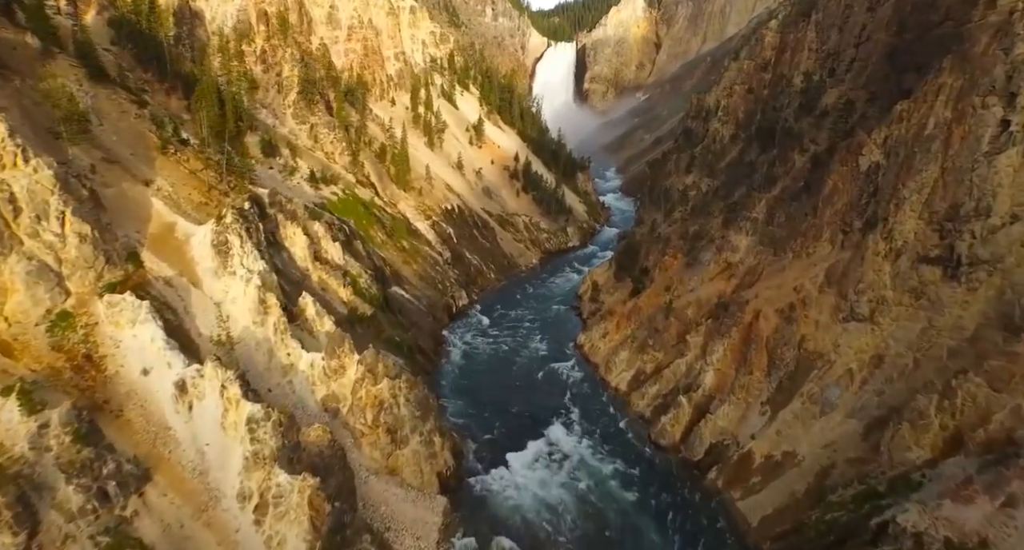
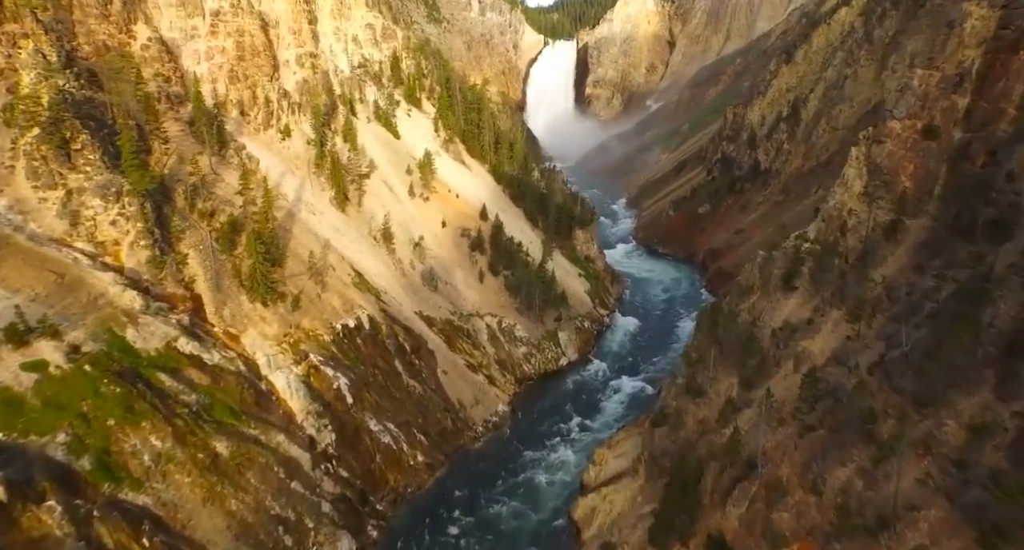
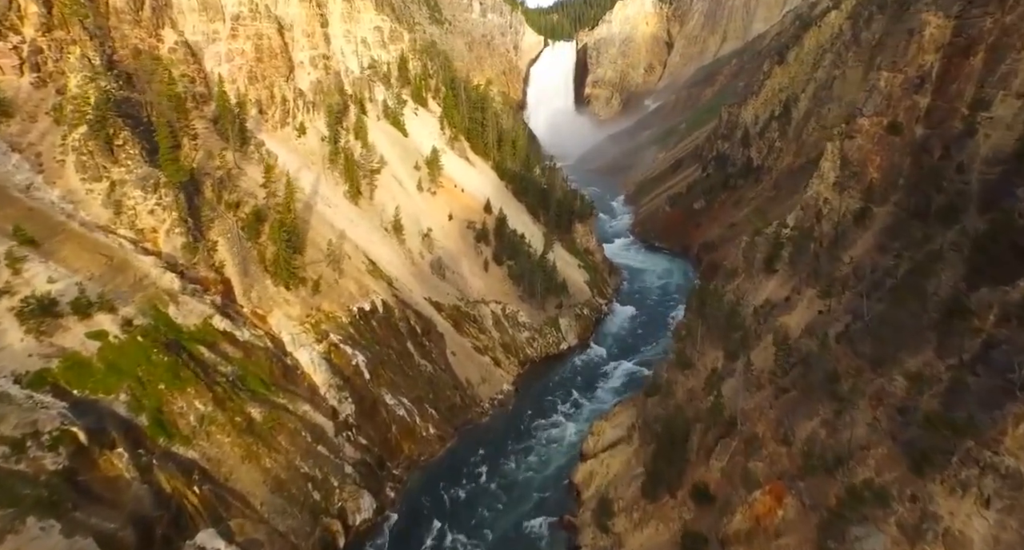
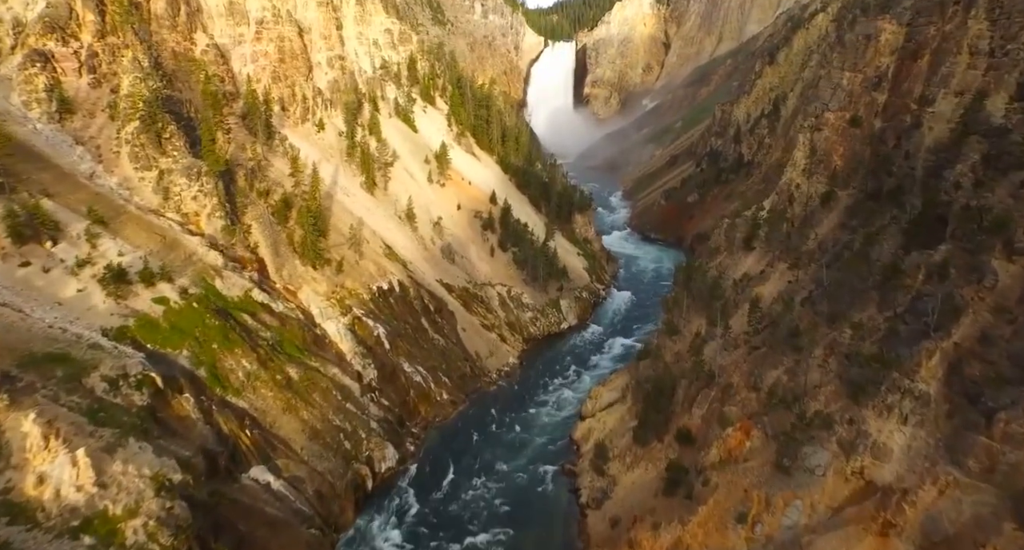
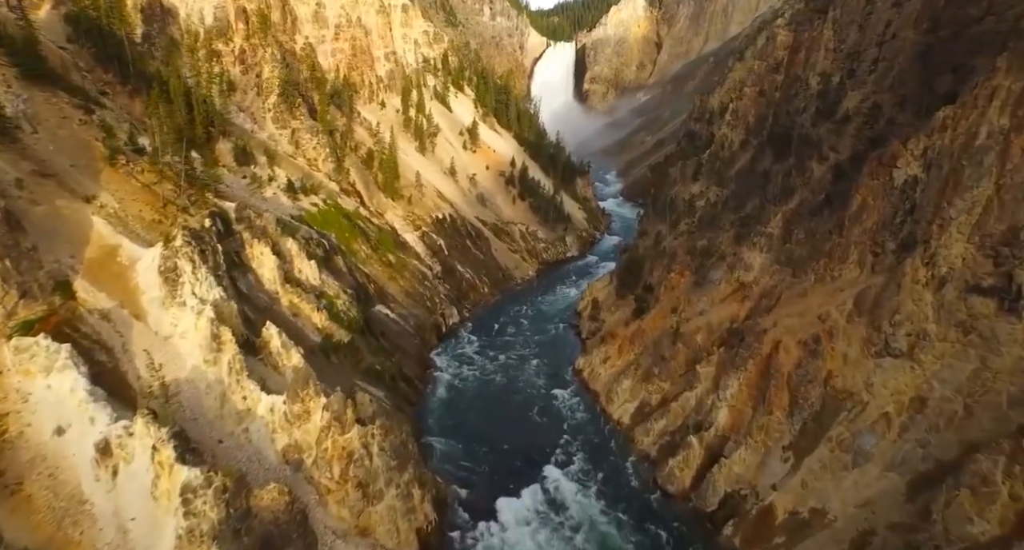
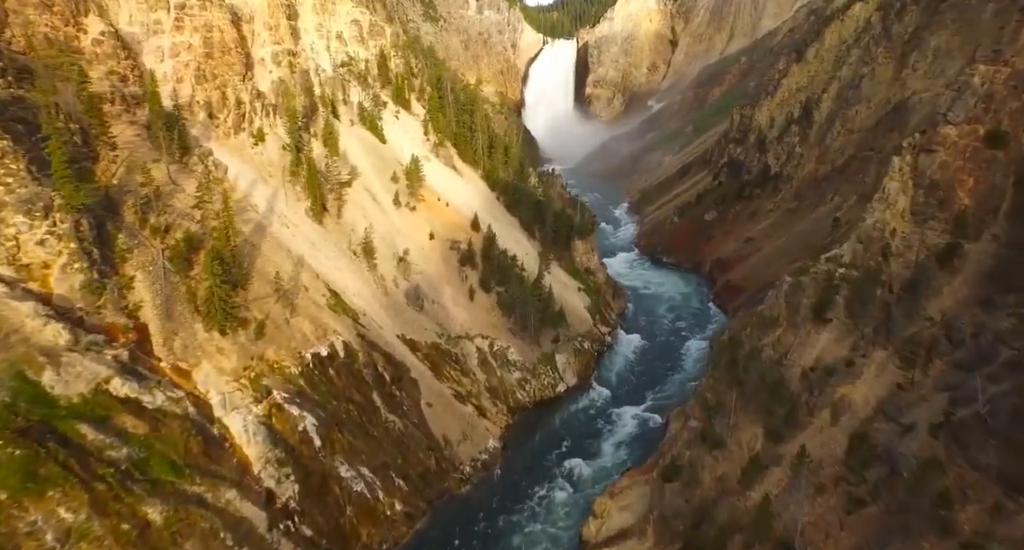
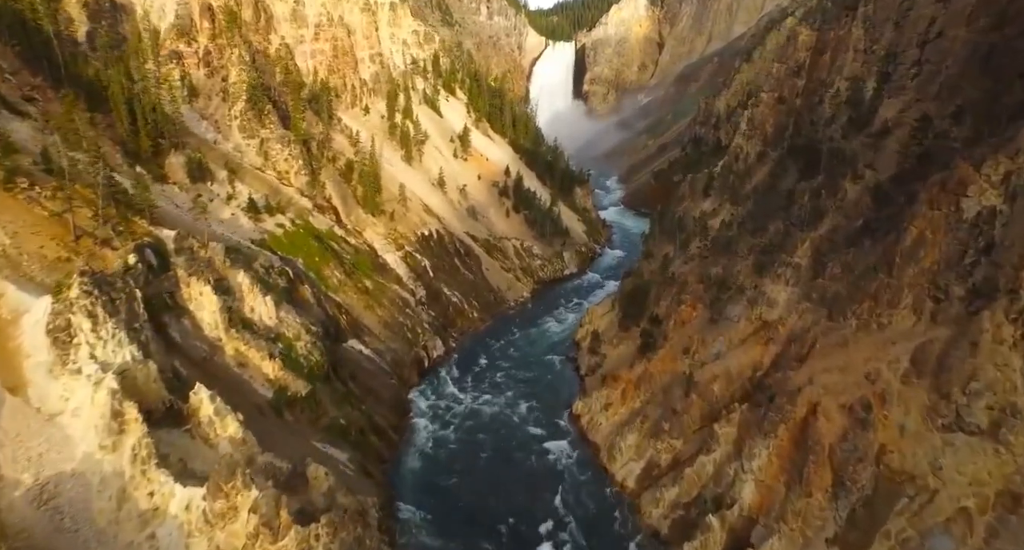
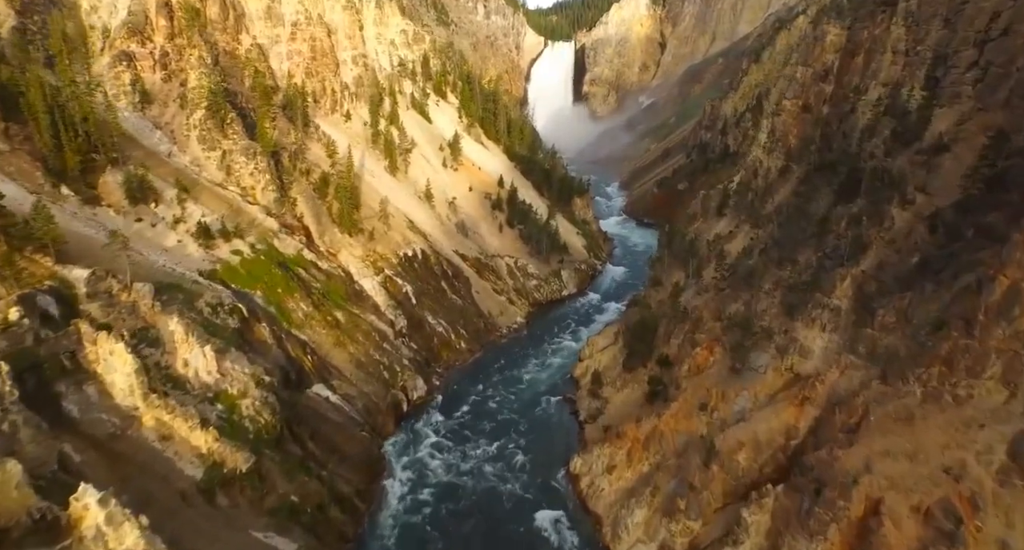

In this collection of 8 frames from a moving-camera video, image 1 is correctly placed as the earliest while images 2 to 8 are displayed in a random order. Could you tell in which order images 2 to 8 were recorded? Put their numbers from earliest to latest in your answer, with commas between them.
5, 7, 8, 4, 3, 2, 6
